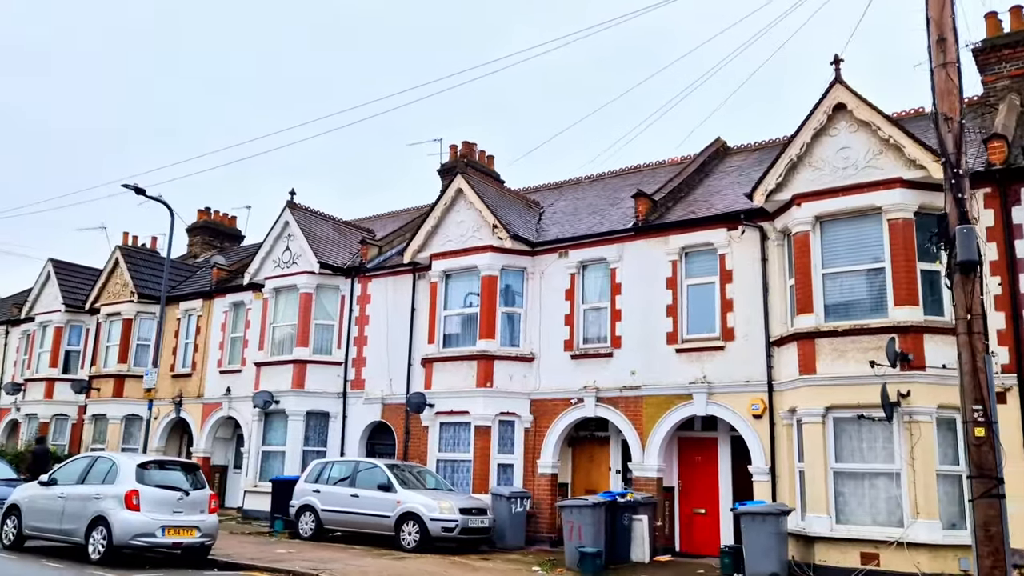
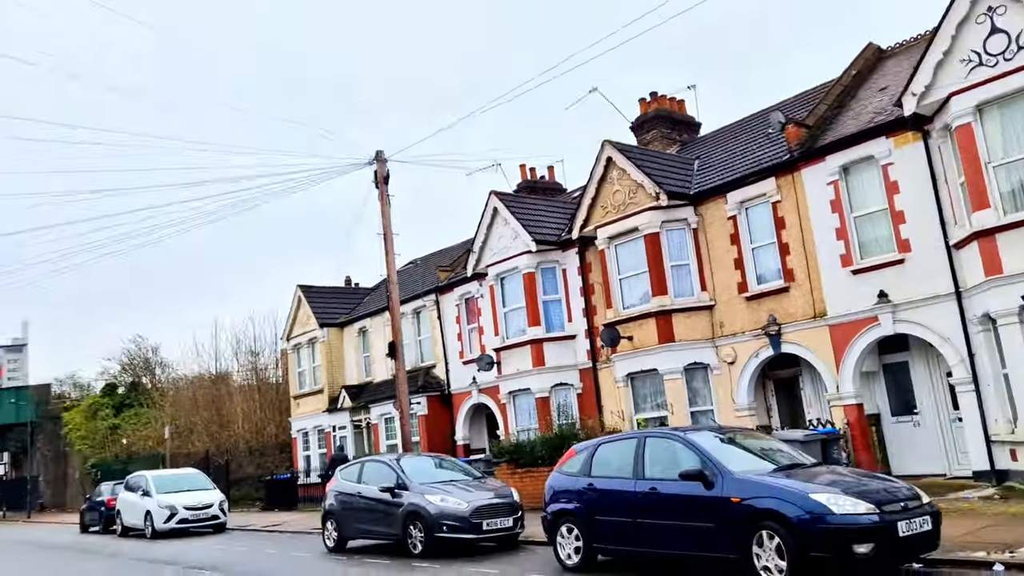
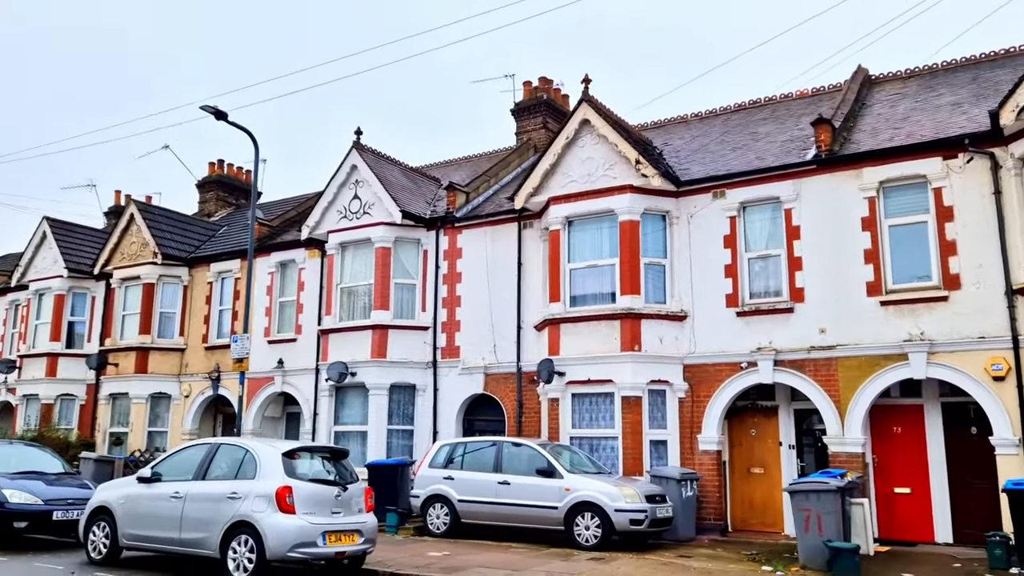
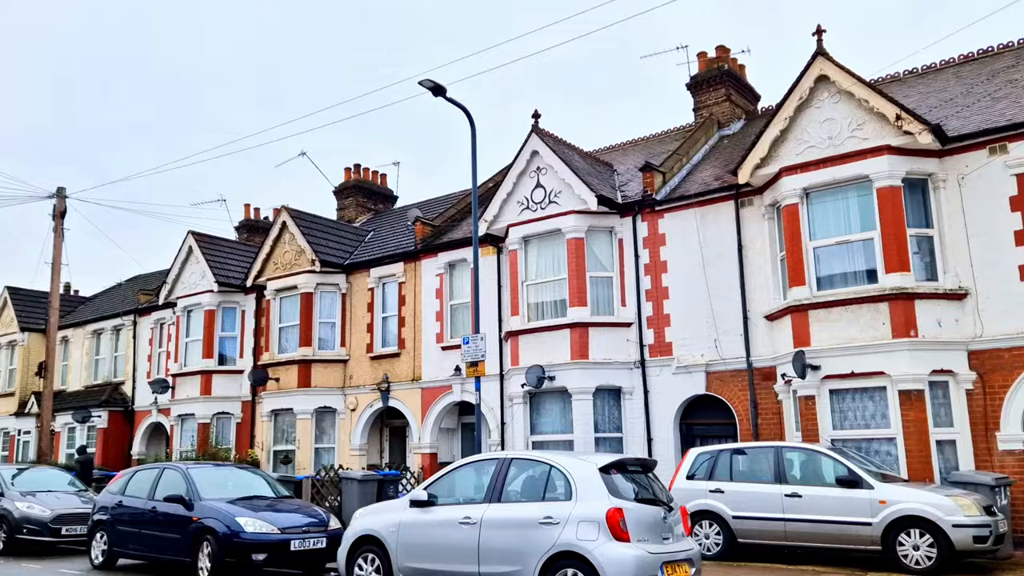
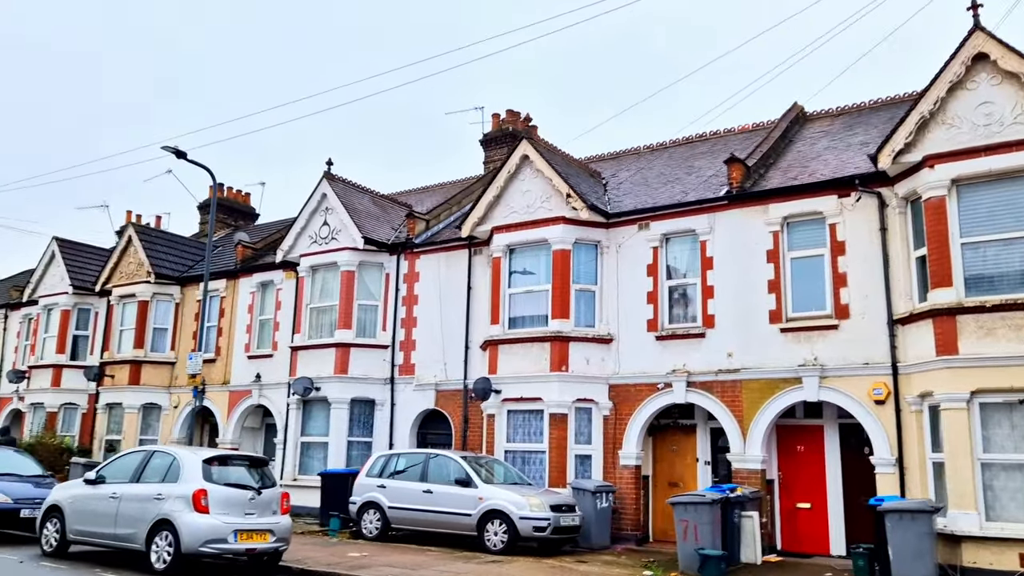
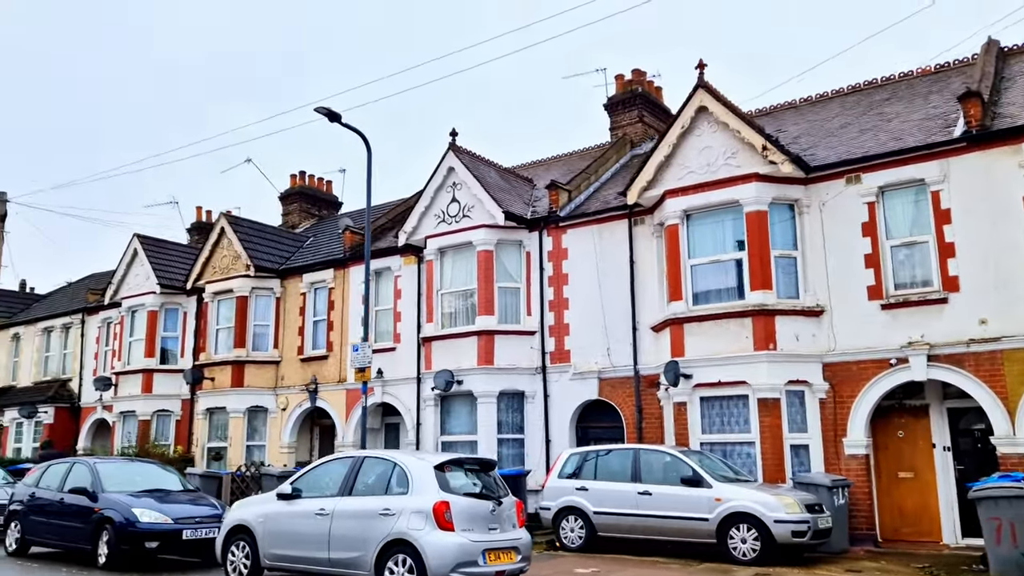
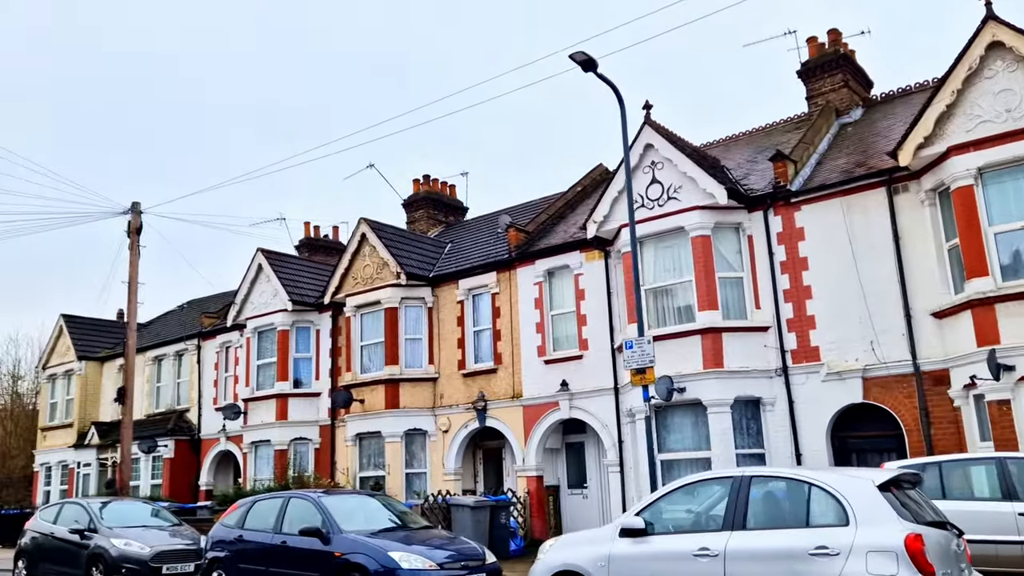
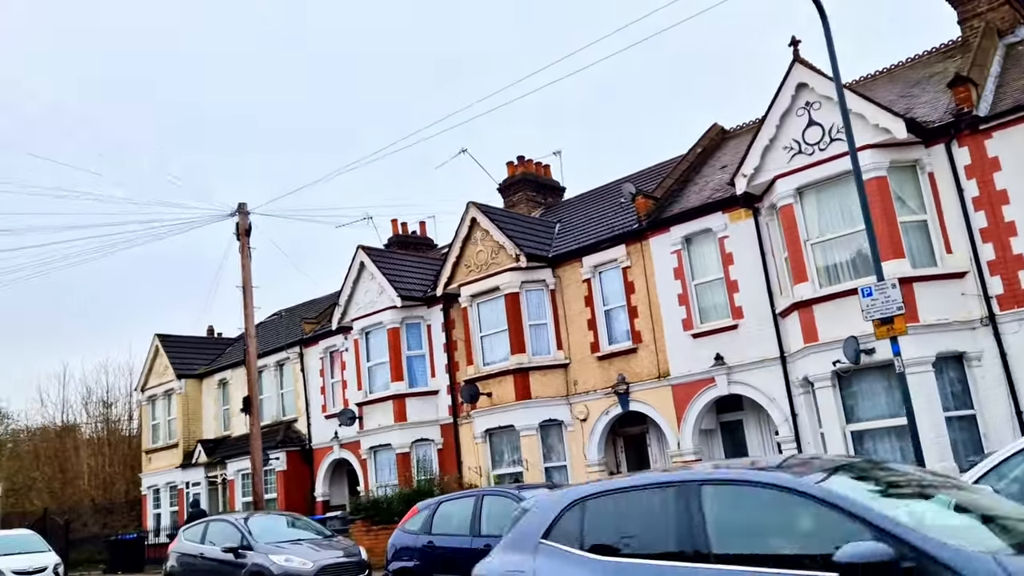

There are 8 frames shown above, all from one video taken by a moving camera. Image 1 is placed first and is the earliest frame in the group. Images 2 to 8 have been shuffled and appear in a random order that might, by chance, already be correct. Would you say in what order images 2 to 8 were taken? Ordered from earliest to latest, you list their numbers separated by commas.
5, 3, 6, 4, 7, 8, 2
